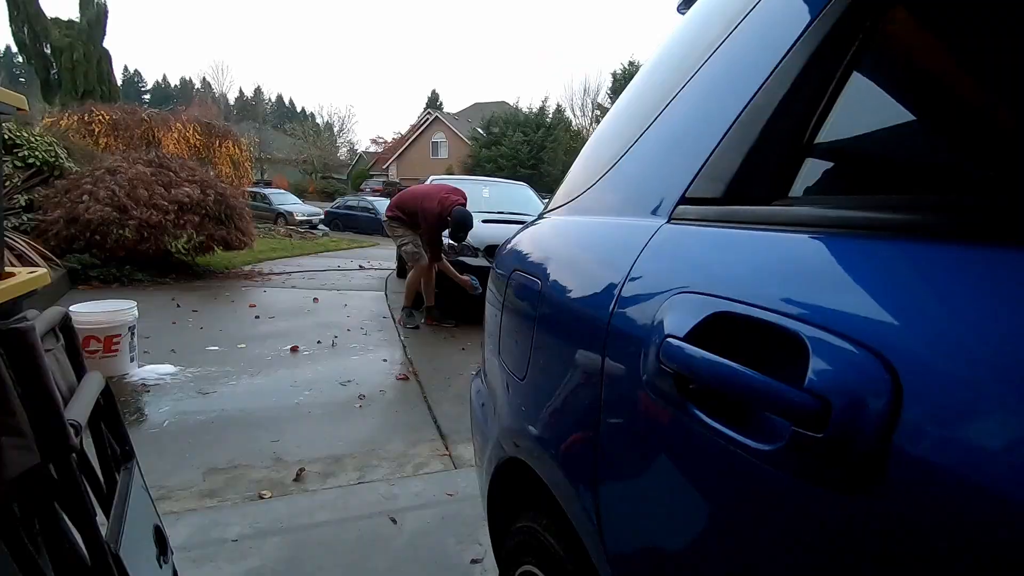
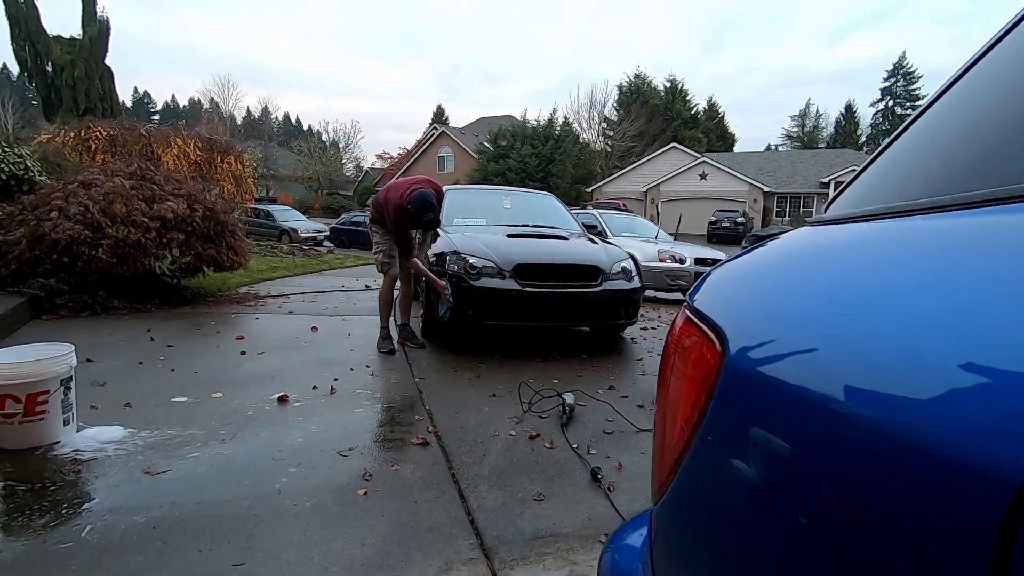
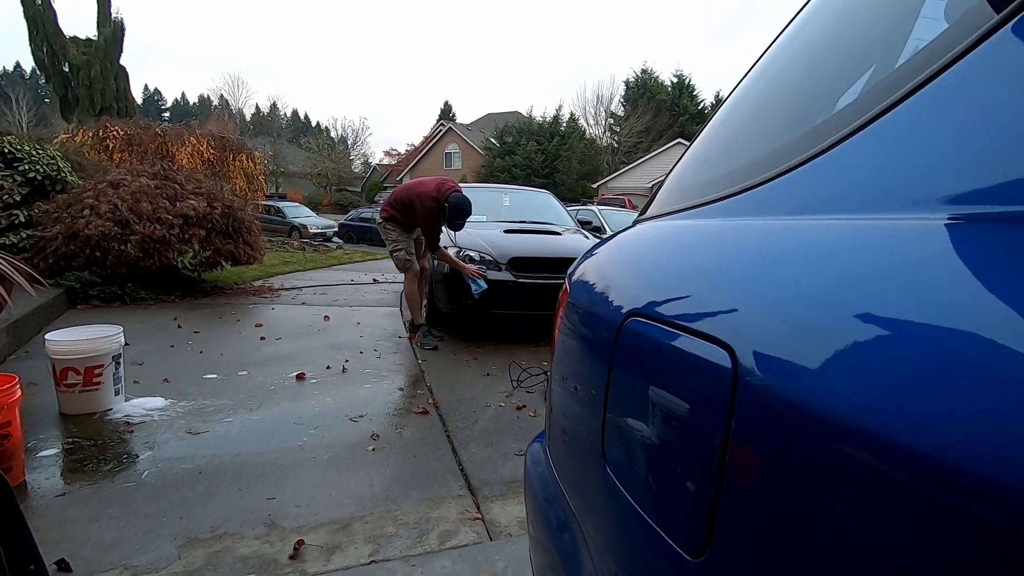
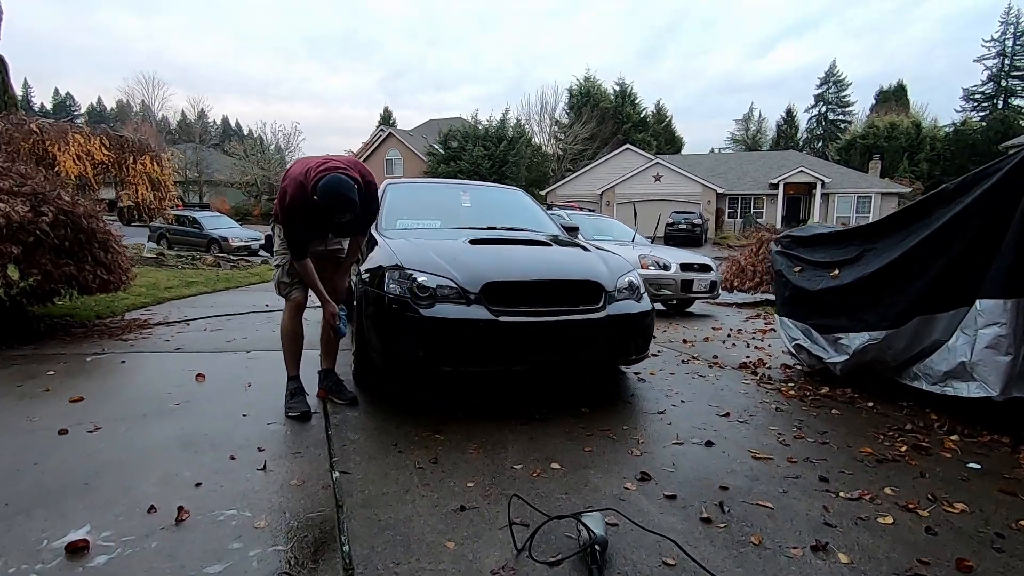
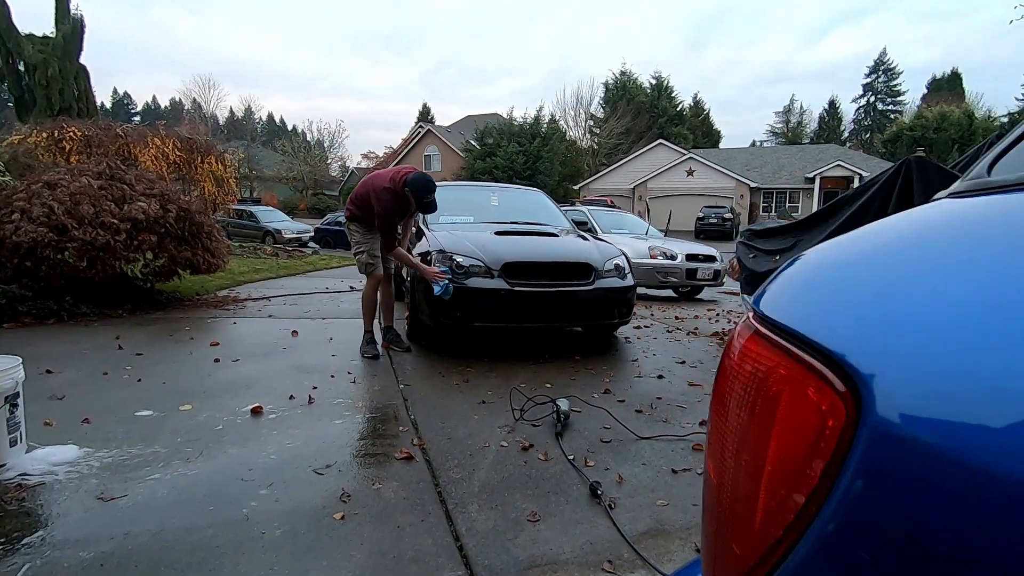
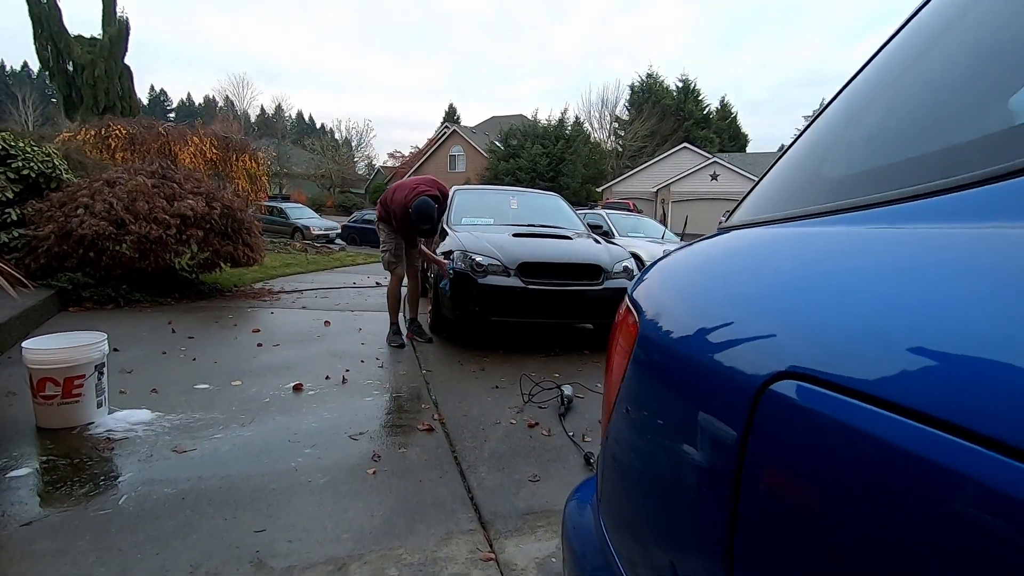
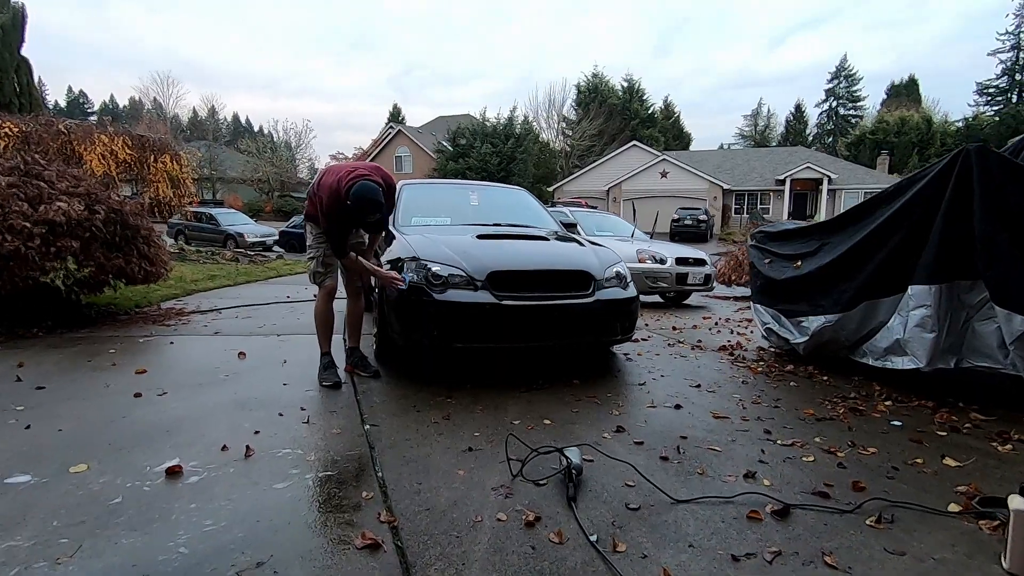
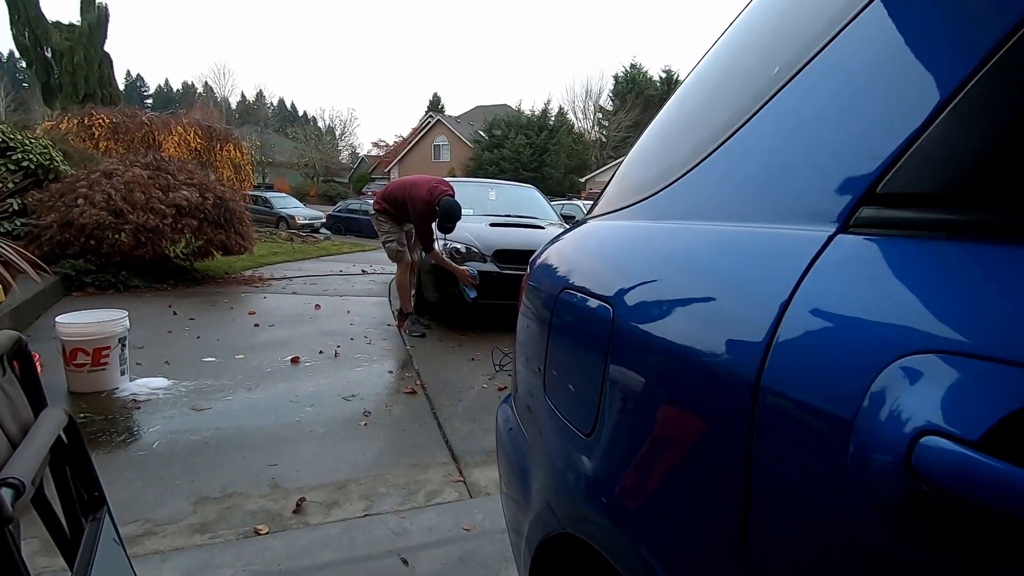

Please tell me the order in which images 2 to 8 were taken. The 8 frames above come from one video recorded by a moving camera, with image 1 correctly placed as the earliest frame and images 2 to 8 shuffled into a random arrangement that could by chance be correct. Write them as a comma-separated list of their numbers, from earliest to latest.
8, 3, 6, 2, 5, 7, 4
